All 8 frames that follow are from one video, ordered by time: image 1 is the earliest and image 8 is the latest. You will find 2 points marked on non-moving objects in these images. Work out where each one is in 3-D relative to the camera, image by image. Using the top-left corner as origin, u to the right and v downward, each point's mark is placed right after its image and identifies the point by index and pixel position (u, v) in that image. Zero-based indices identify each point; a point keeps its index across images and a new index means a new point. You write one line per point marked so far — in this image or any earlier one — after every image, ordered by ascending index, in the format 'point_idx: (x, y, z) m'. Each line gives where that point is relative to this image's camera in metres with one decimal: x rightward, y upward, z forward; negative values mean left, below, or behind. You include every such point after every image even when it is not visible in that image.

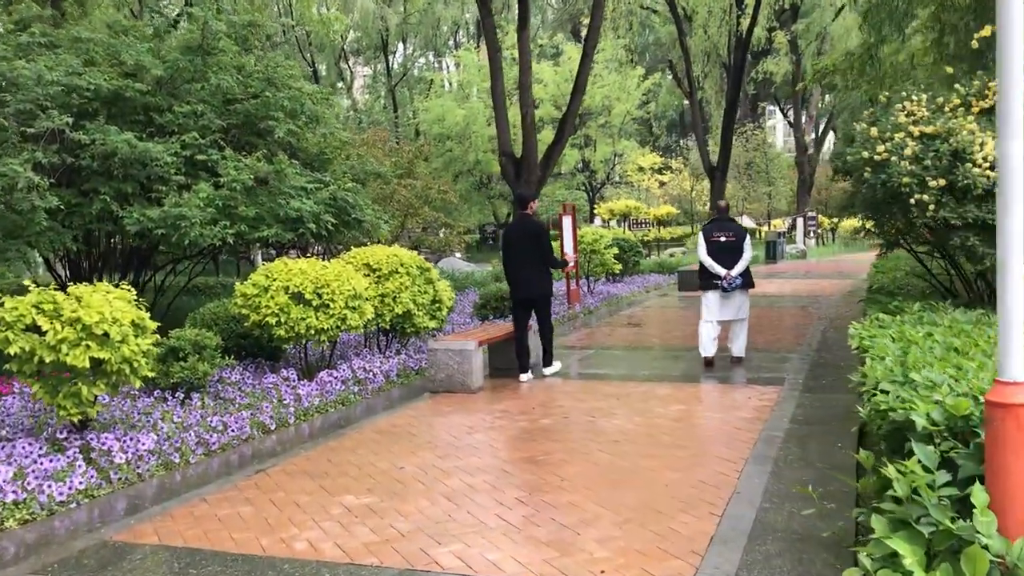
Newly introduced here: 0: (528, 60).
0: (+0.2, +3.6, +15.2) m
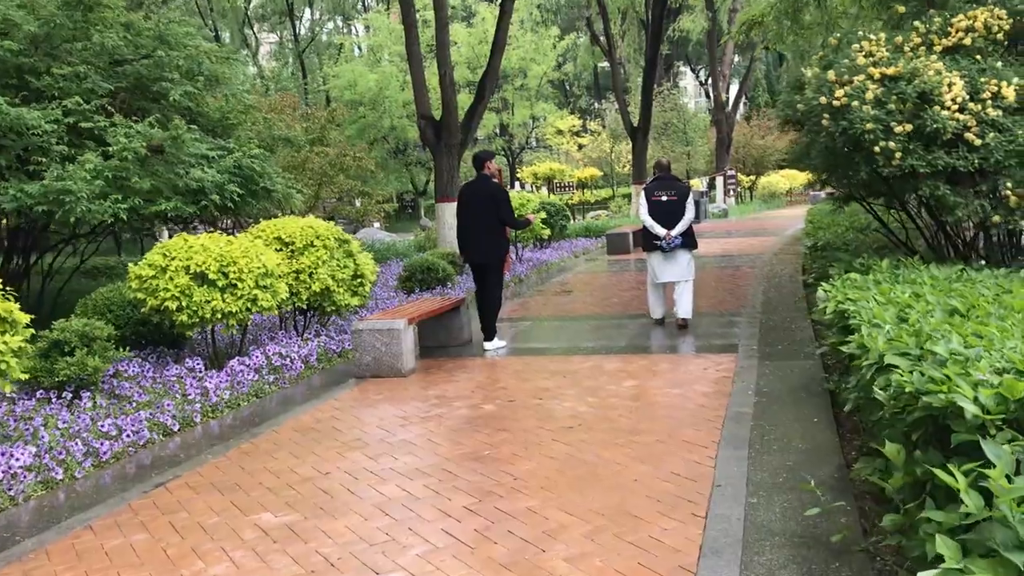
0: (-1.0, +4.1, +14.4) m
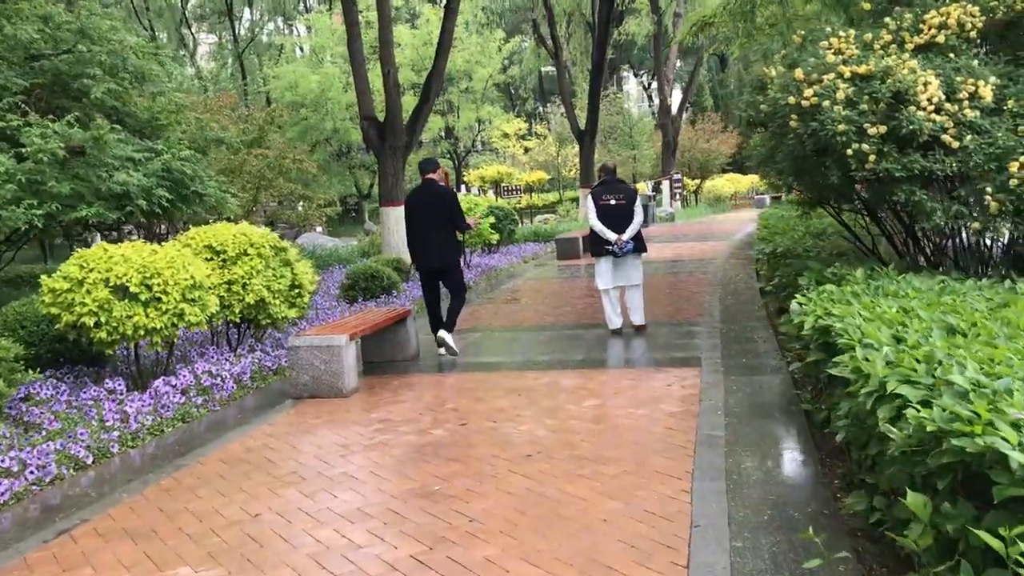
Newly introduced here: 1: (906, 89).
0: (-1.8, +3.9, +13.9) m
1: (+2.1, +1.1, +5.1) m
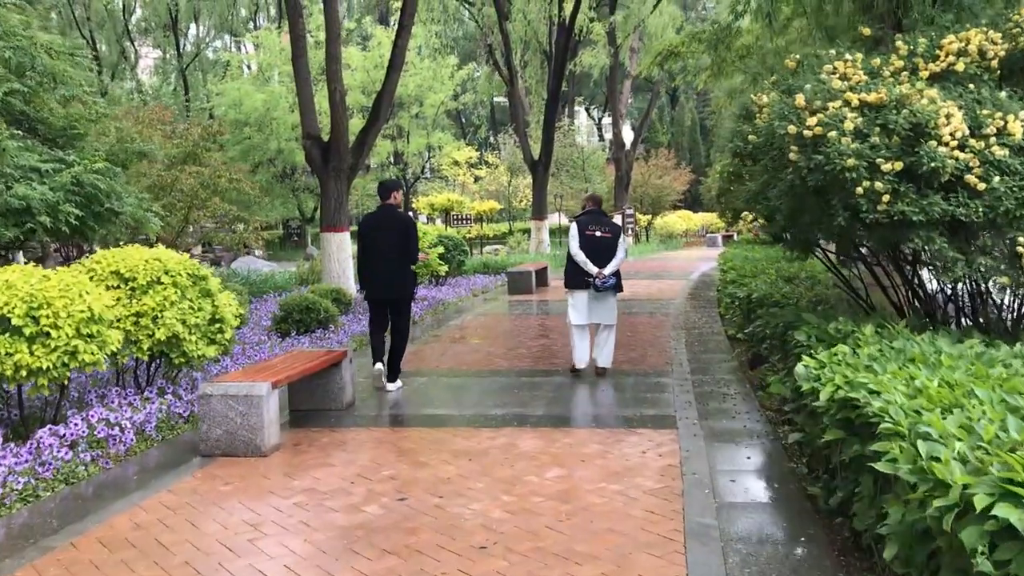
0: (-2.4, +3.5, +13.1) m
1: (+1.9, +0.8, +4.5) m
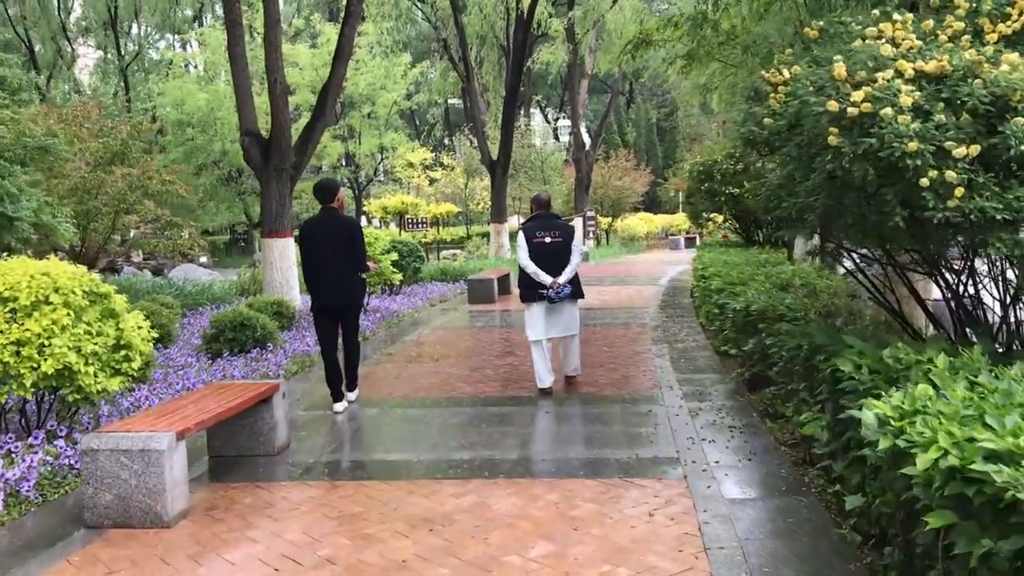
0: (-2.9, +3.4, +11.9) m
1: (+1.8, +0.7, +3.5) m
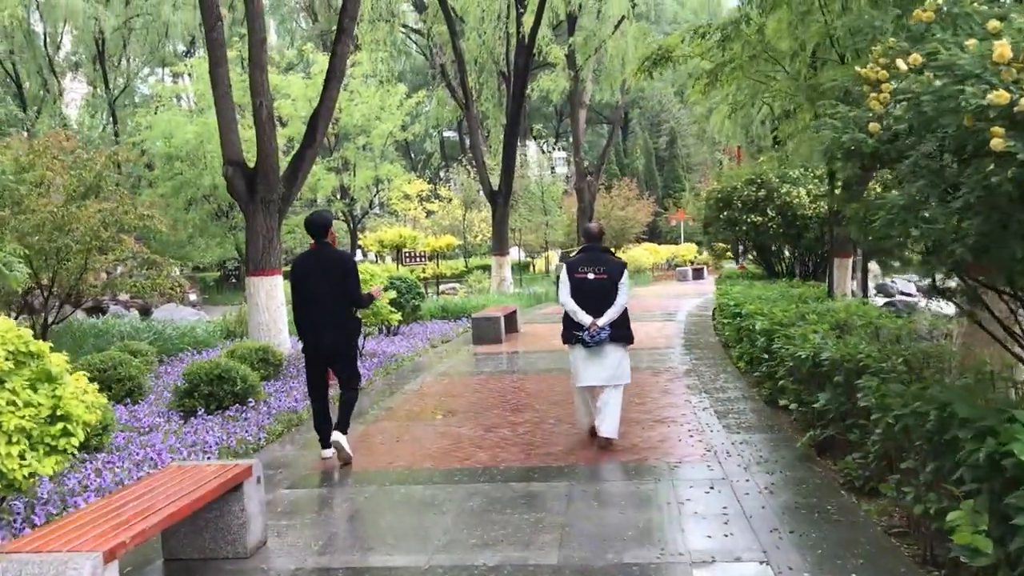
0: (-2.9, +2.9, +11.0) m
1: (+1.9, +0.6, +2.5) m
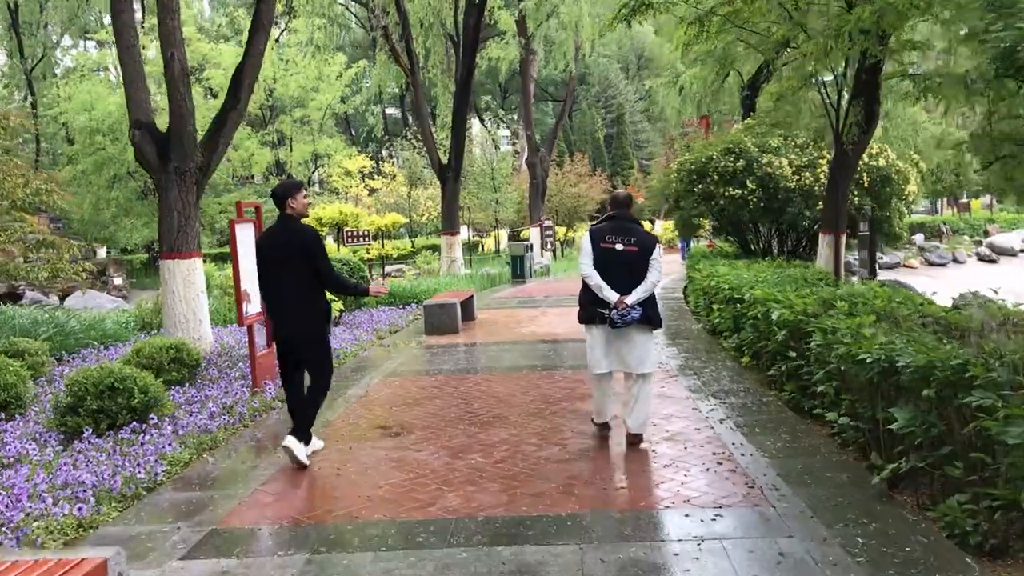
0: (-3.3, +3.0, +9.3) m
1: (+2.0, +0.6, +1.2) m
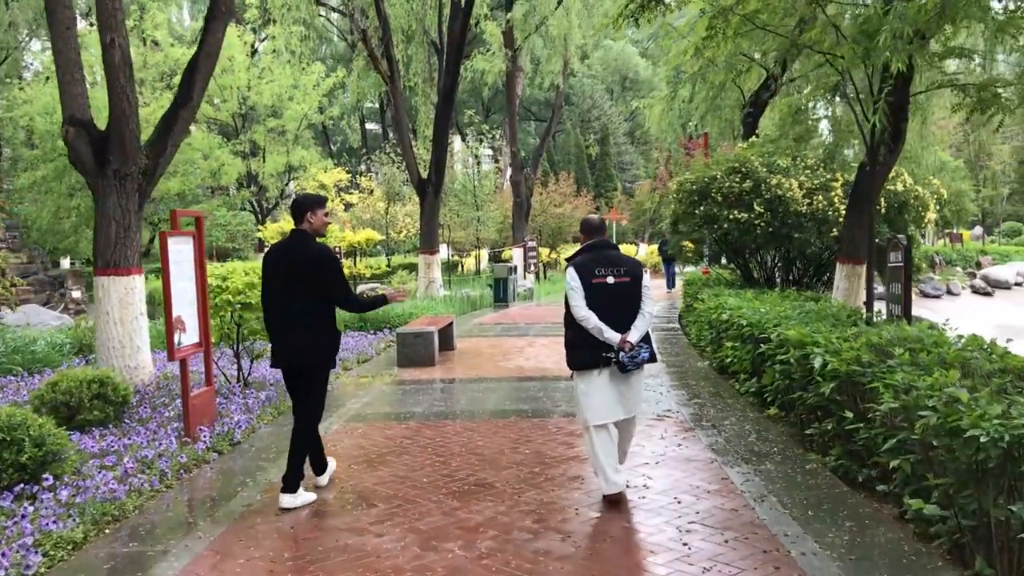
0: (-3.3, +2.9, +8.1) m
1: (+2.1, +0.4, +0.1) m
